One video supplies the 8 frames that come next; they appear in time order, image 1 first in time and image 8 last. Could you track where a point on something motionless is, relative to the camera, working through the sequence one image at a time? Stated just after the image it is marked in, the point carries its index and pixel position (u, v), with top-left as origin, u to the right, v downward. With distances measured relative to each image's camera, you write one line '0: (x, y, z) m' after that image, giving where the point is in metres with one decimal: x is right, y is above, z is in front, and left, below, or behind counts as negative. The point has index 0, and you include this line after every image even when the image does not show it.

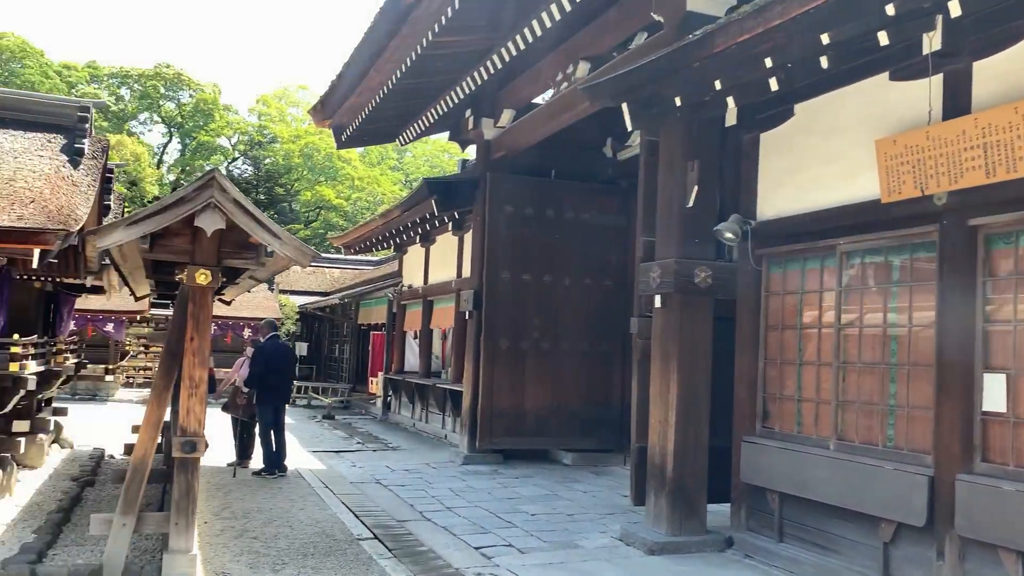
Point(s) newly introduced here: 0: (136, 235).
0: (-2.0, +0.3, +4.6) m
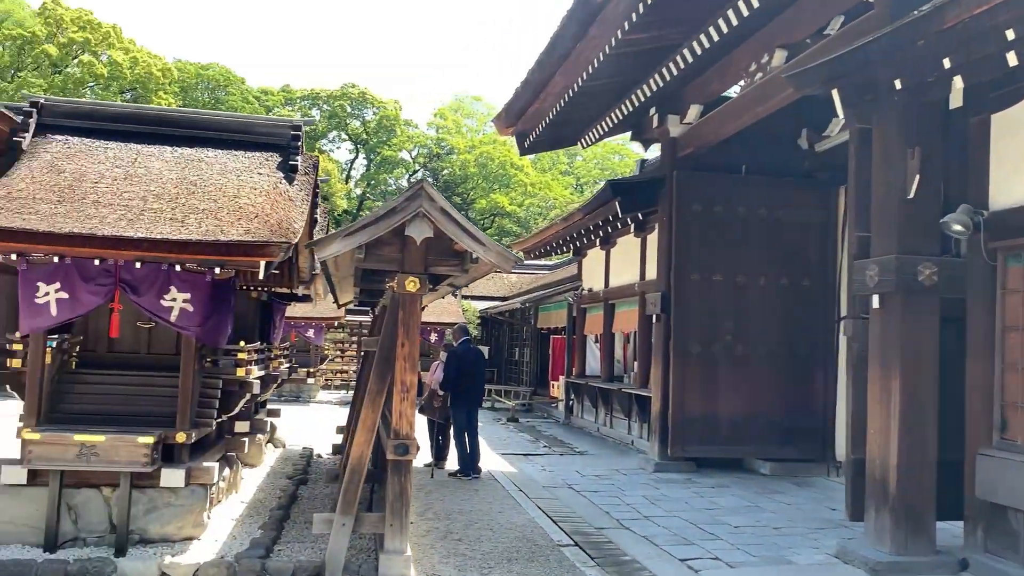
0: (-0.9, +0.2, +4.8) m
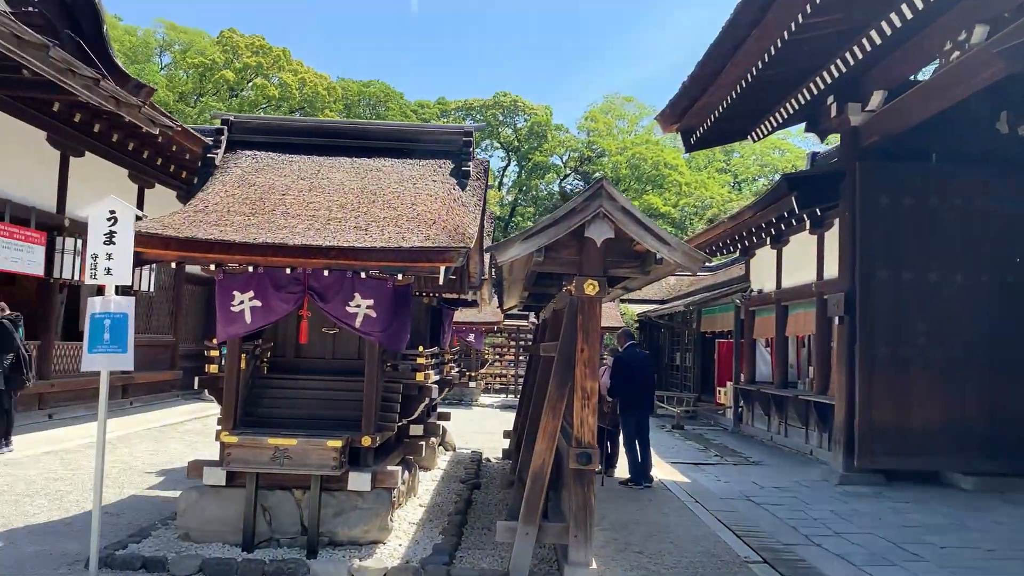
0: (+0.1, +0.2, +4.7) m
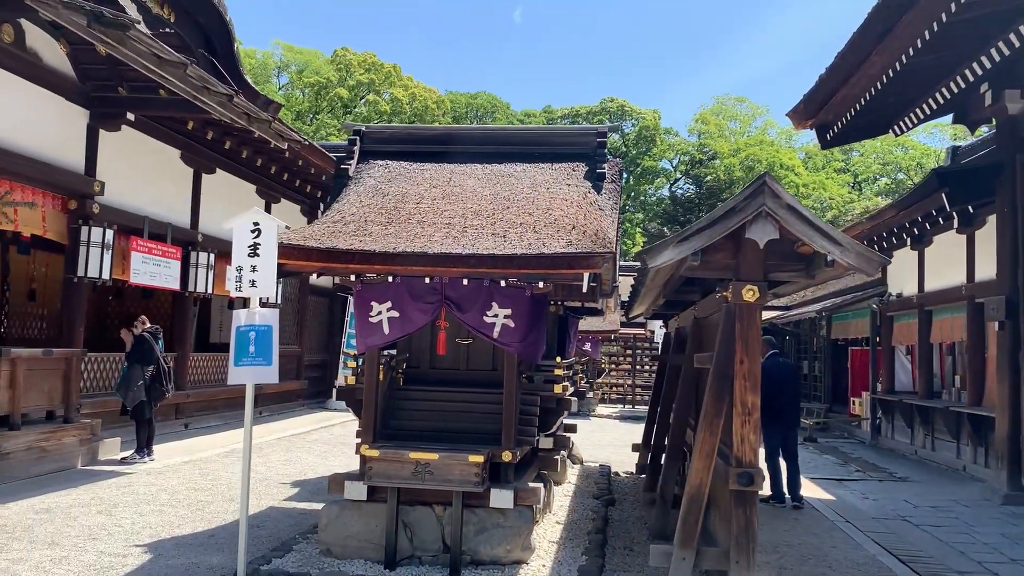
0: (+0.9, +0.2, +4.3) m
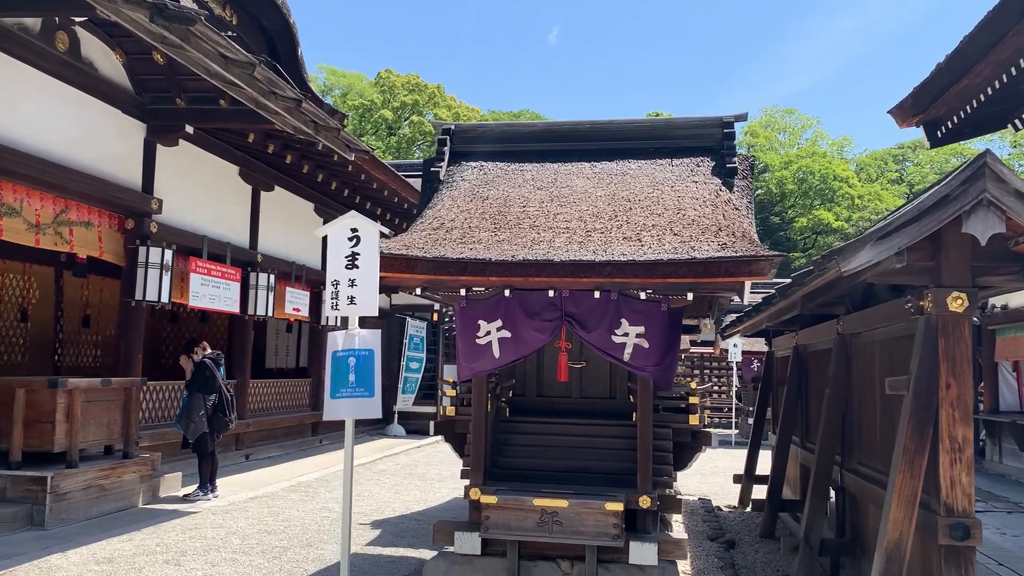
0: (+1.5, +0.1, +3.5) m
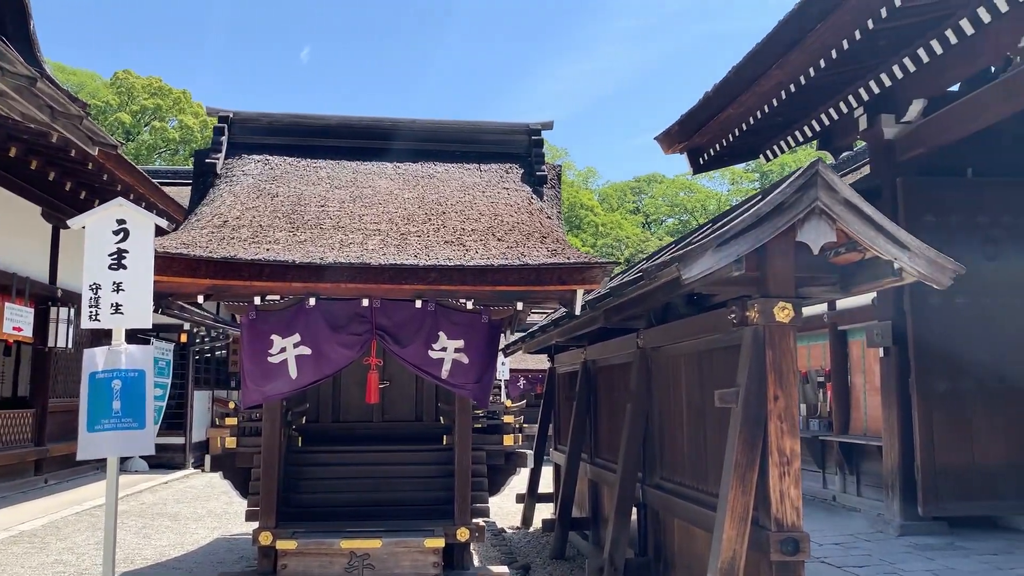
0: (+0.8, +0.1, +3.4) m
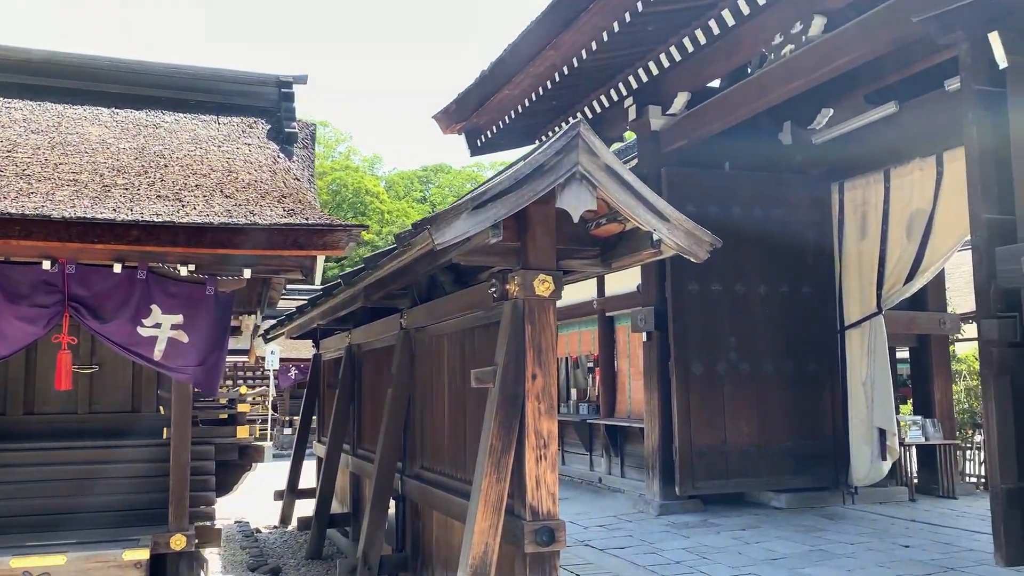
0: (-0.1, +0.2, +3.1) m
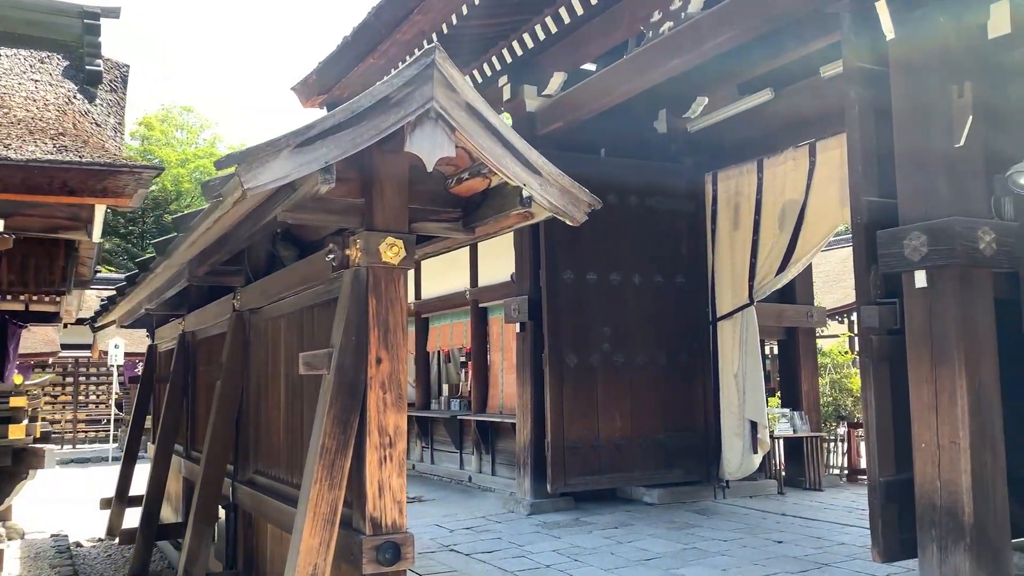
0: (-0.6, +0.3, +2.5) m
